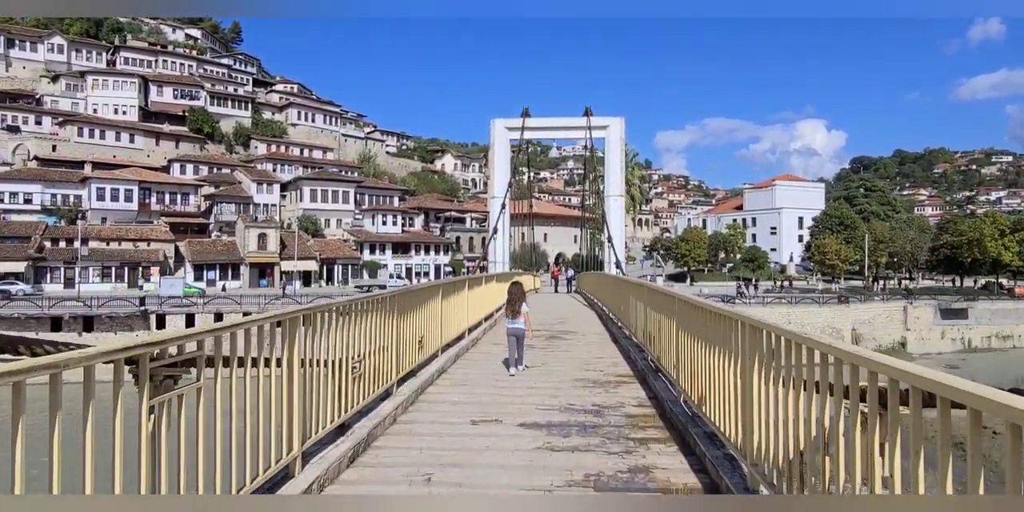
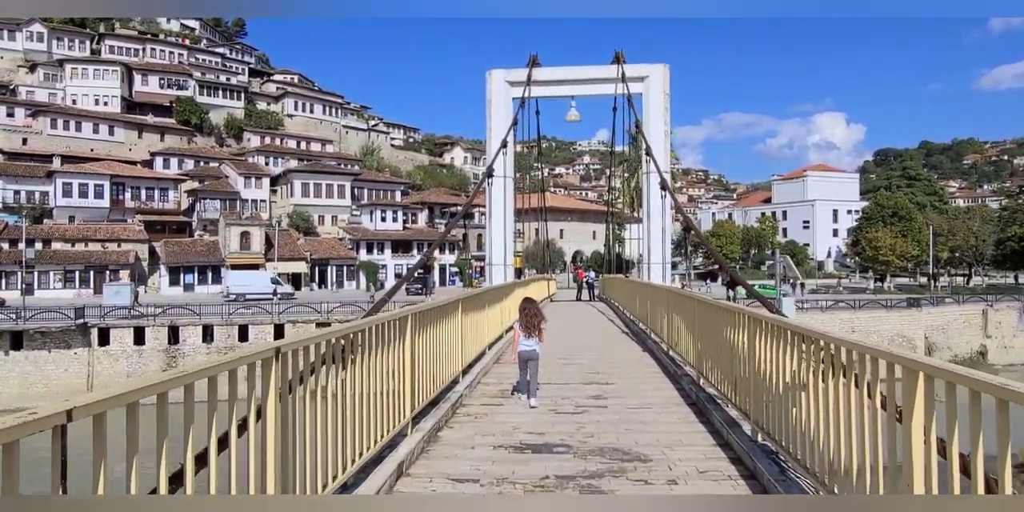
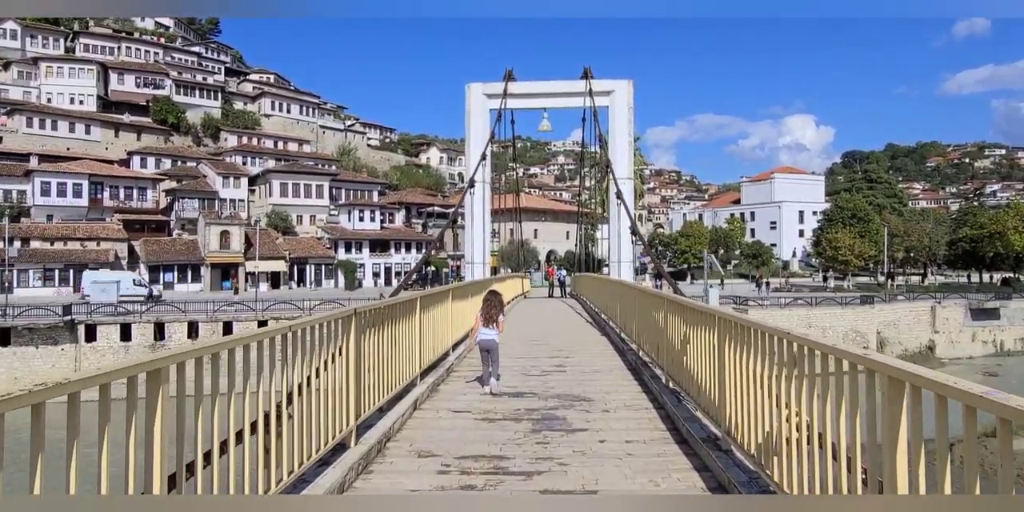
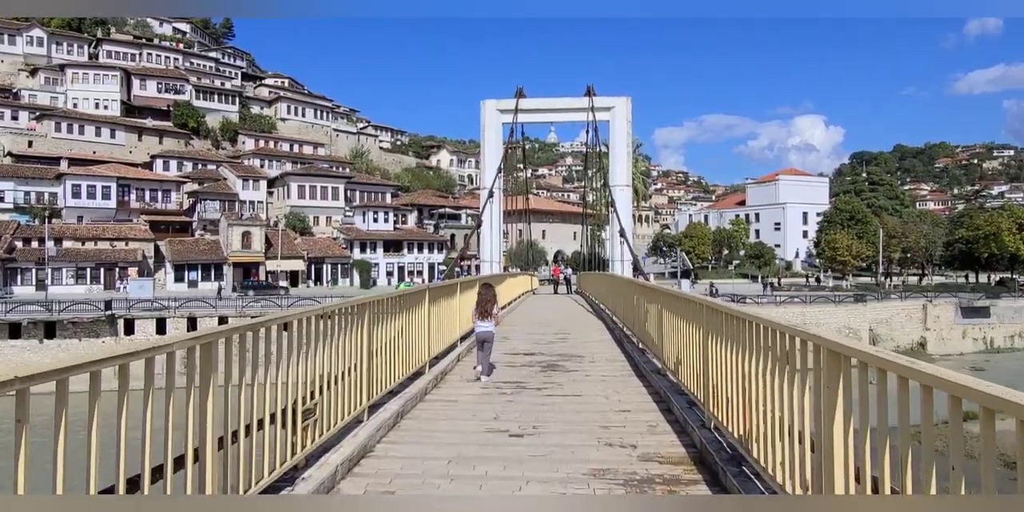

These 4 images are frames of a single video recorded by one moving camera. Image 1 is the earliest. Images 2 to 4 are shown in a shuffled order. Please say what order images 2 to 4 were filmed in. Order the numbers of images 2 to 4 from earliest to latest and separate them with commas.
4, 3, 2
